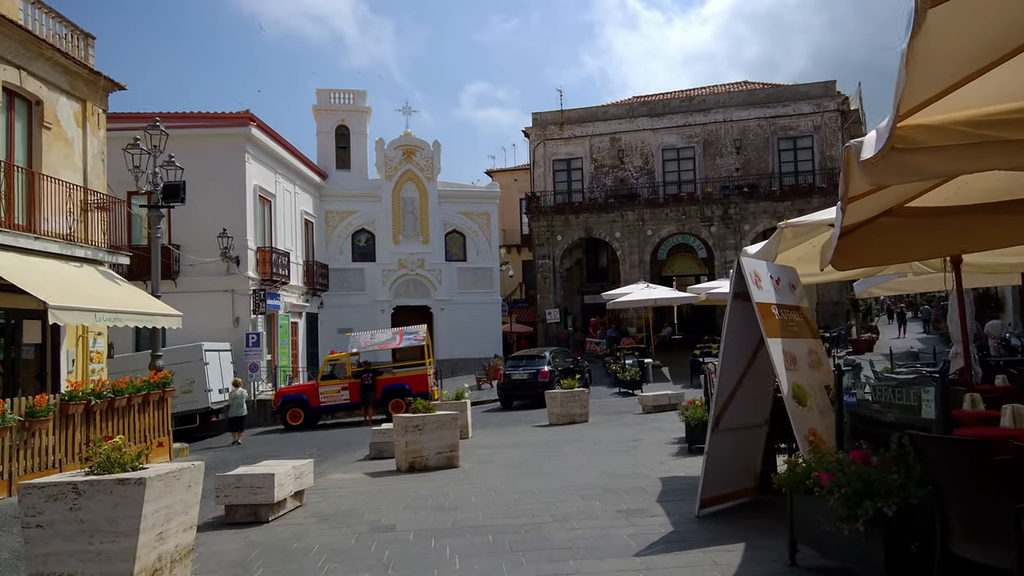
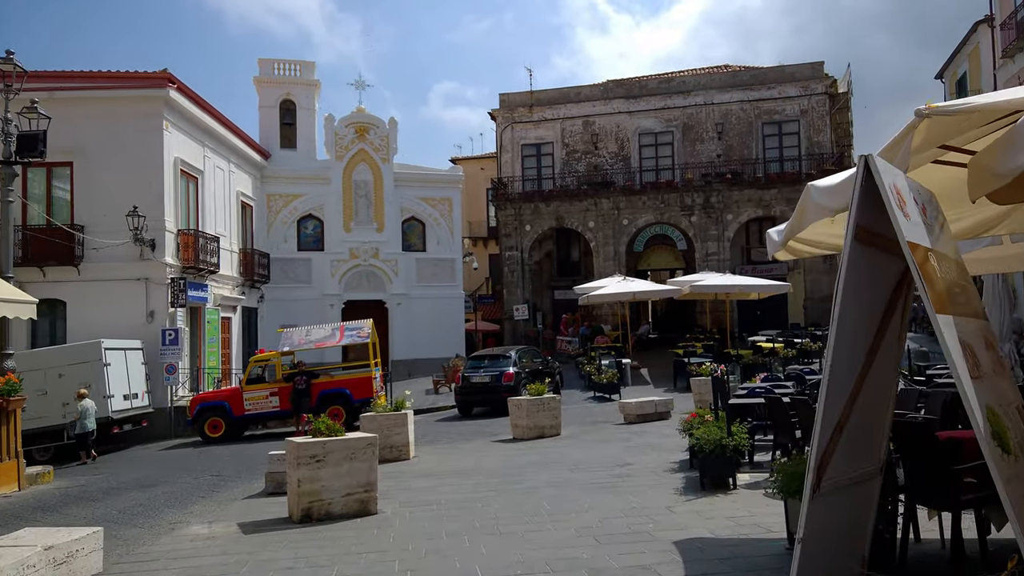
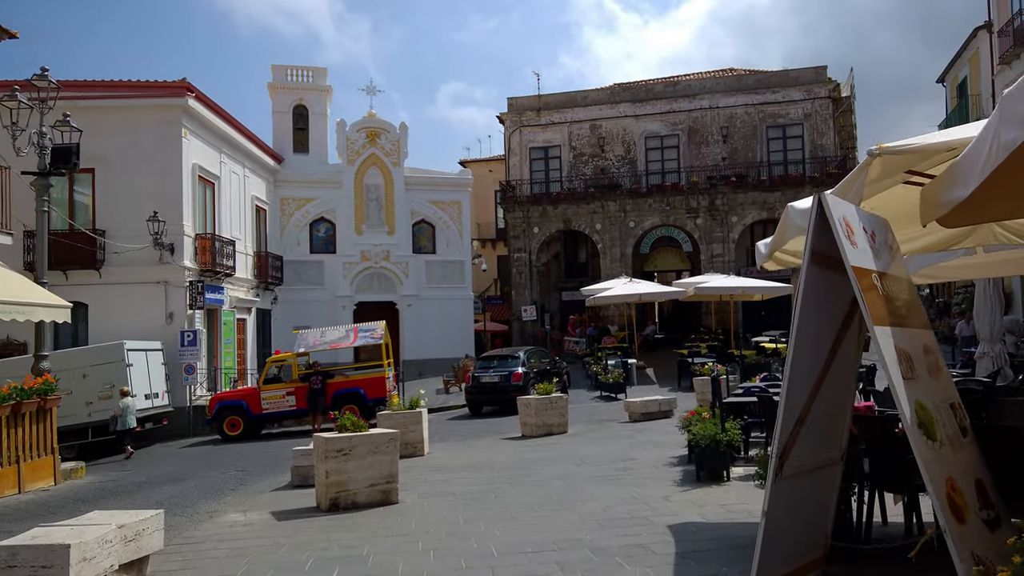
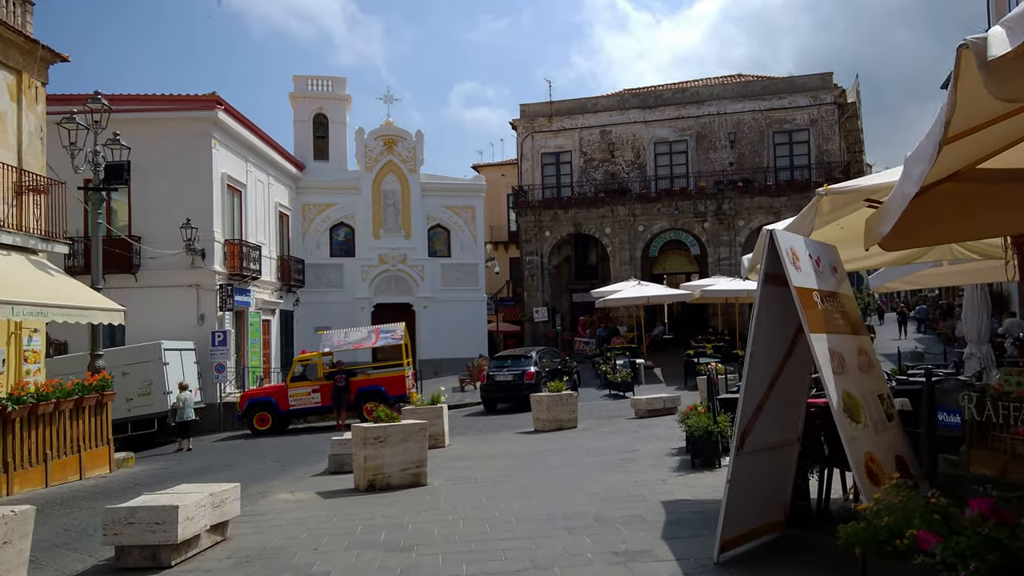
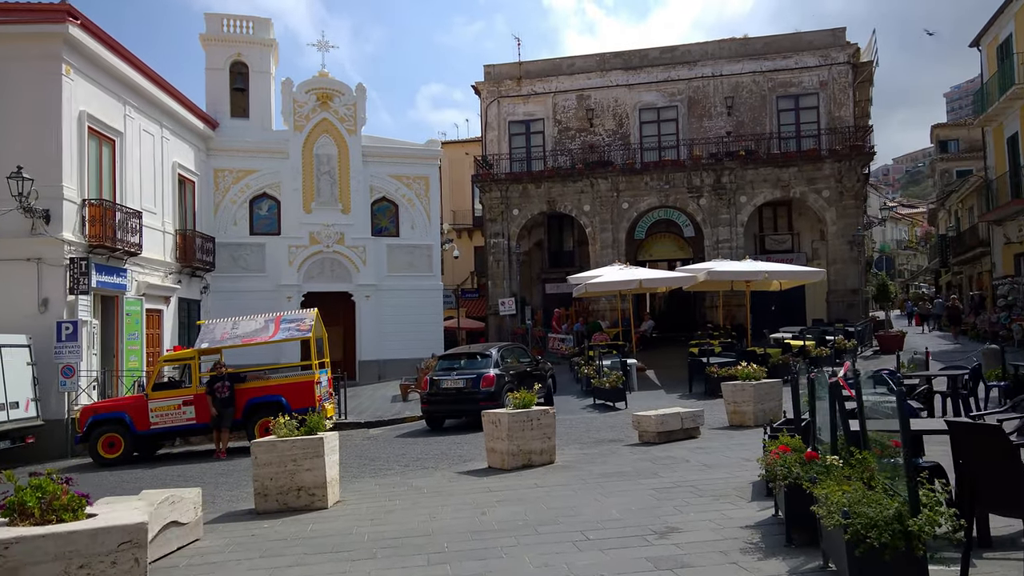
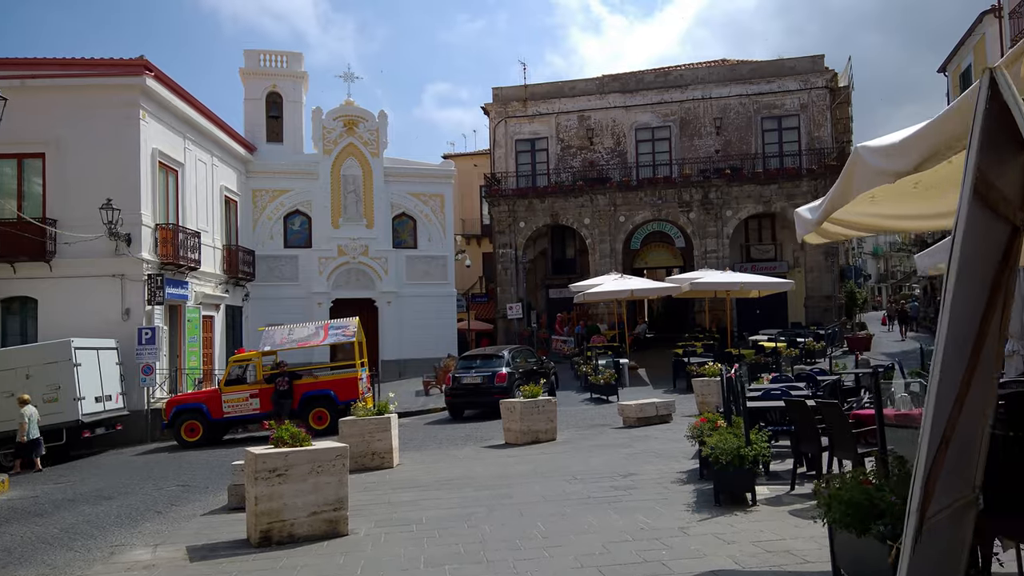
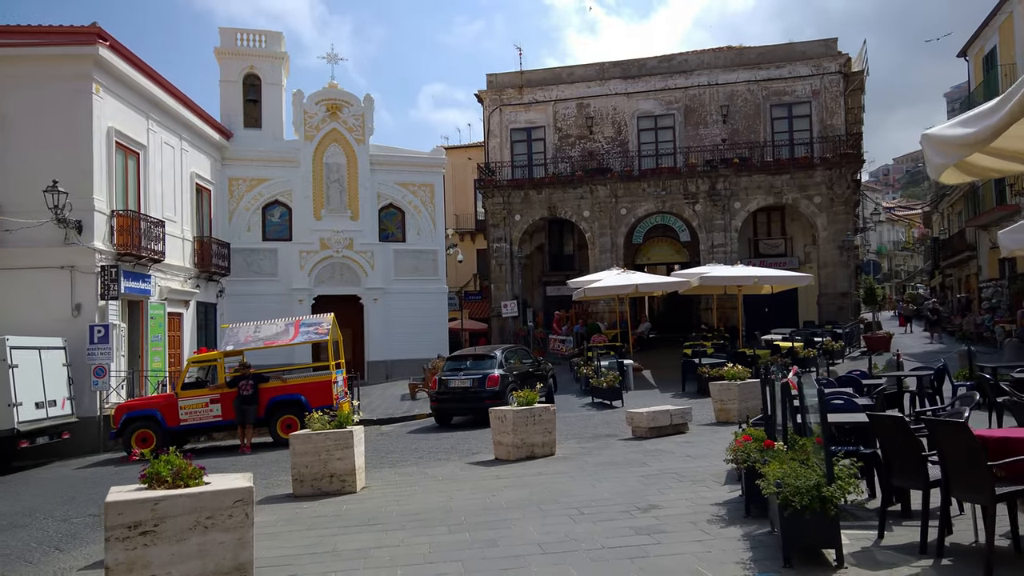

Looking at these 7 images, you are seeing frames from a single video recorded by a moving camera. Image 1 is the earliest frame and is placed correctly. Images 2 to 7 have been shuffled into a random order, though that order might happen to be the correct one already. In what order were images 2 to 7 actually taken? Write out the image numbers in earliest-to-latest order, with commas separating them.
4, 3, 2, 6, 7, 5
